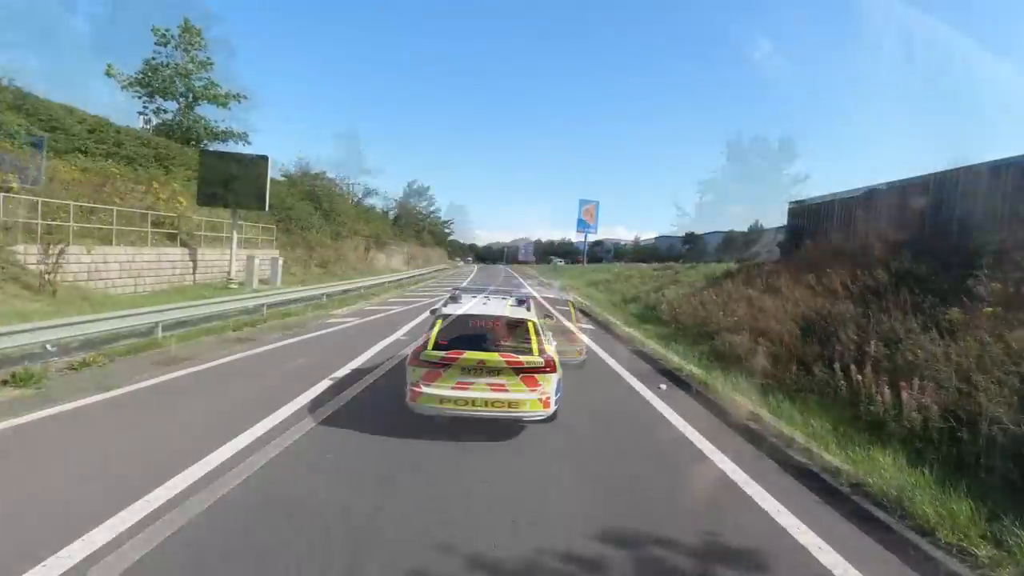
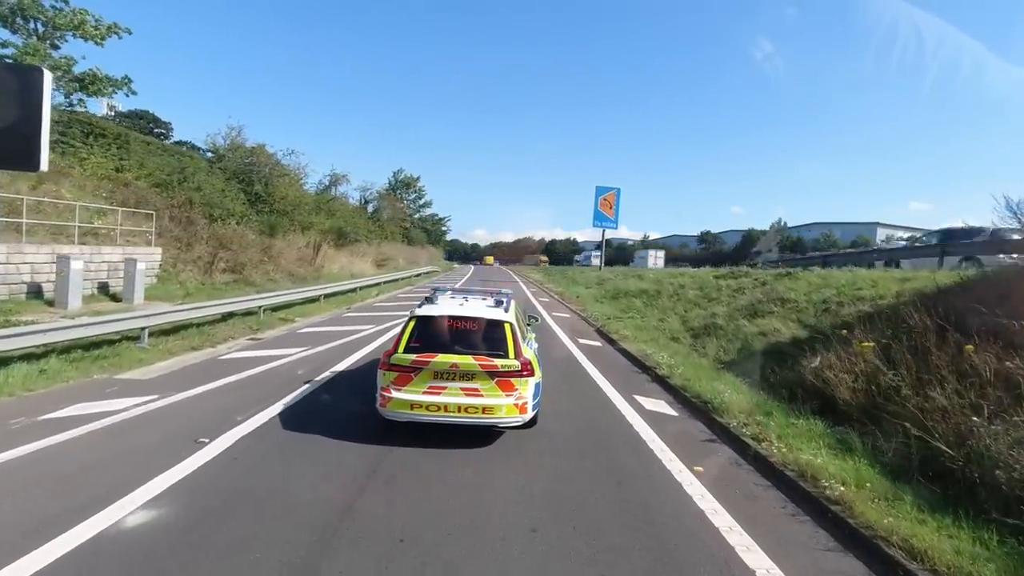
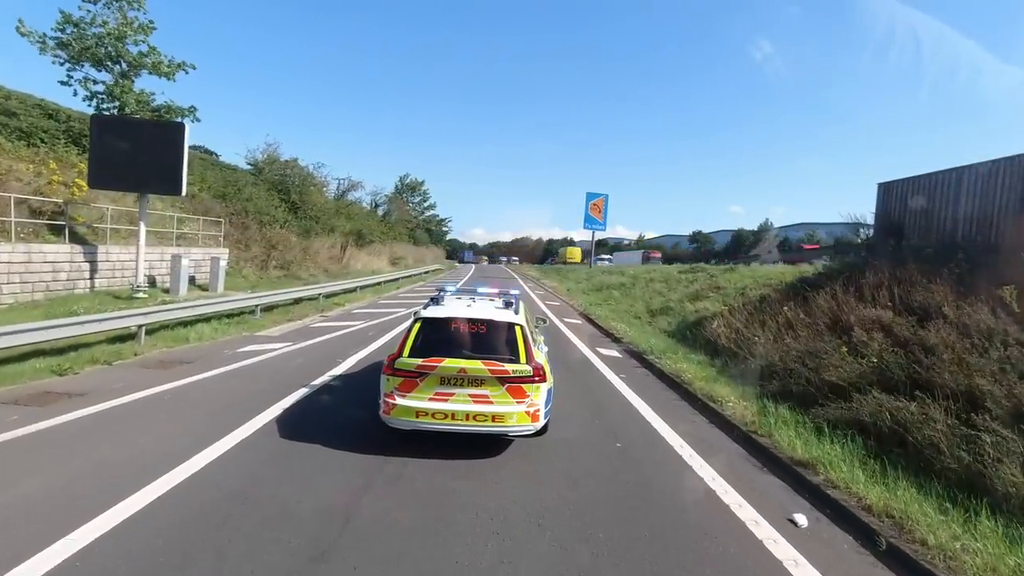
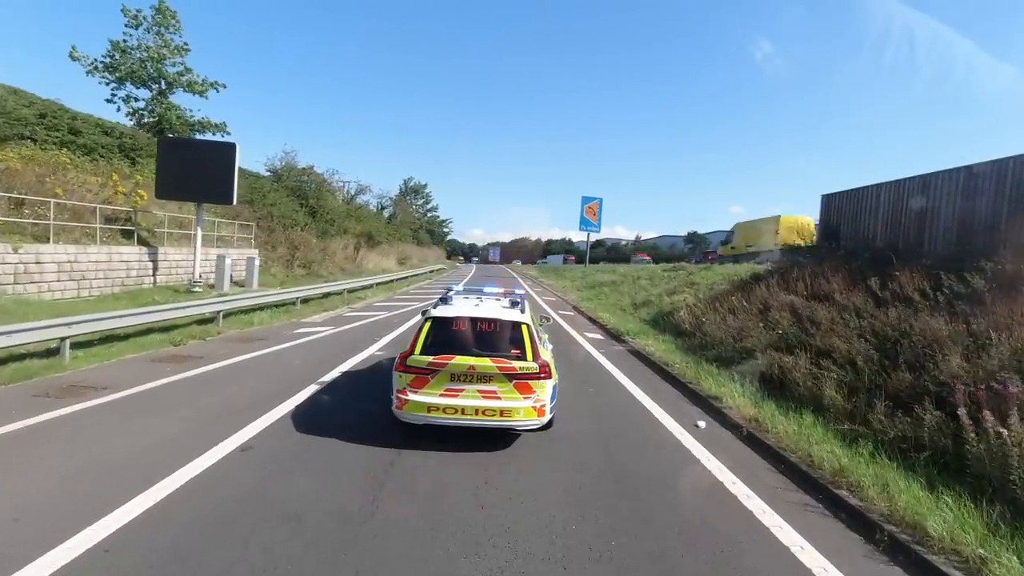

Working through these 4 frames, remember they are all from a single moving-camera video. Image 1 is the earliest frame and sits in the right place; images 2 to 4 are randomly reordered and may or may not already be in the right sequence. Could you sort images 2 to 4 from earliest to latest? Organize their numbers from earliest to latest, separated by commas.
4, 3, 2
